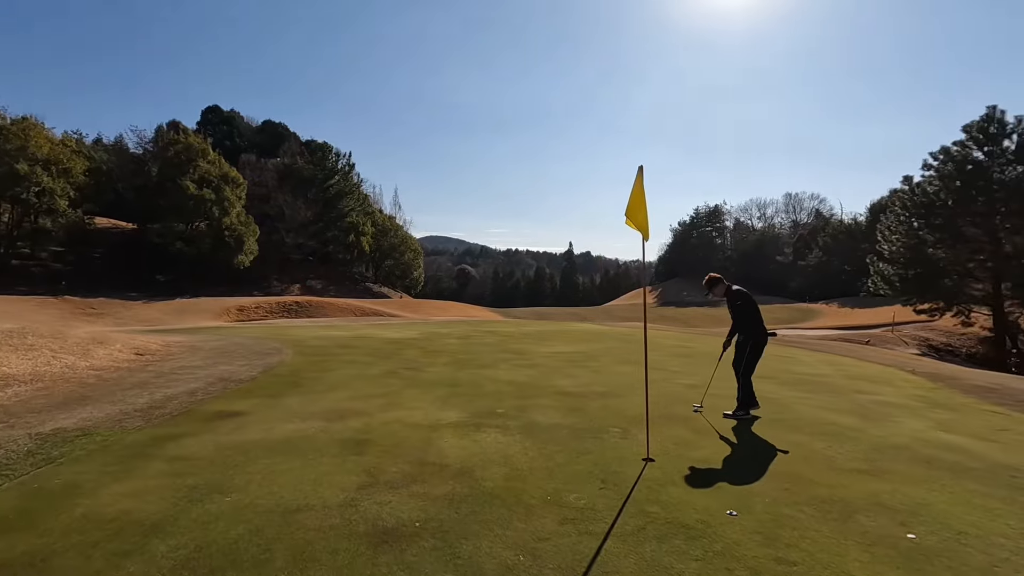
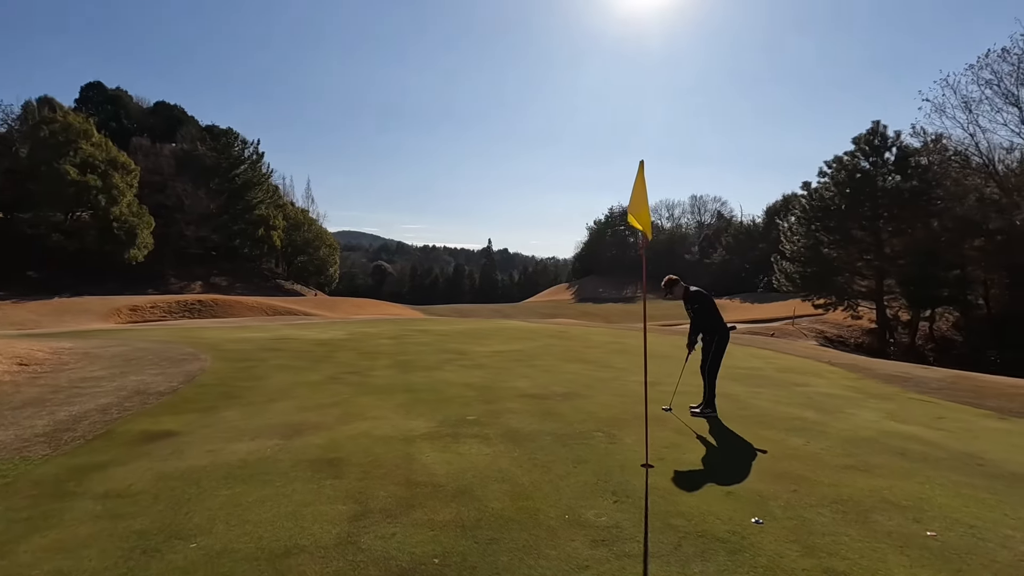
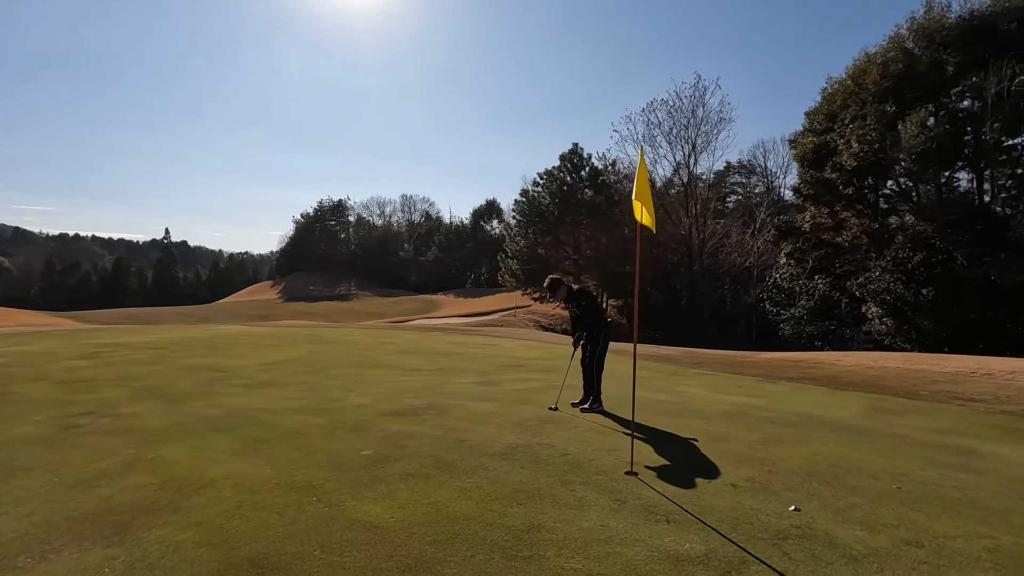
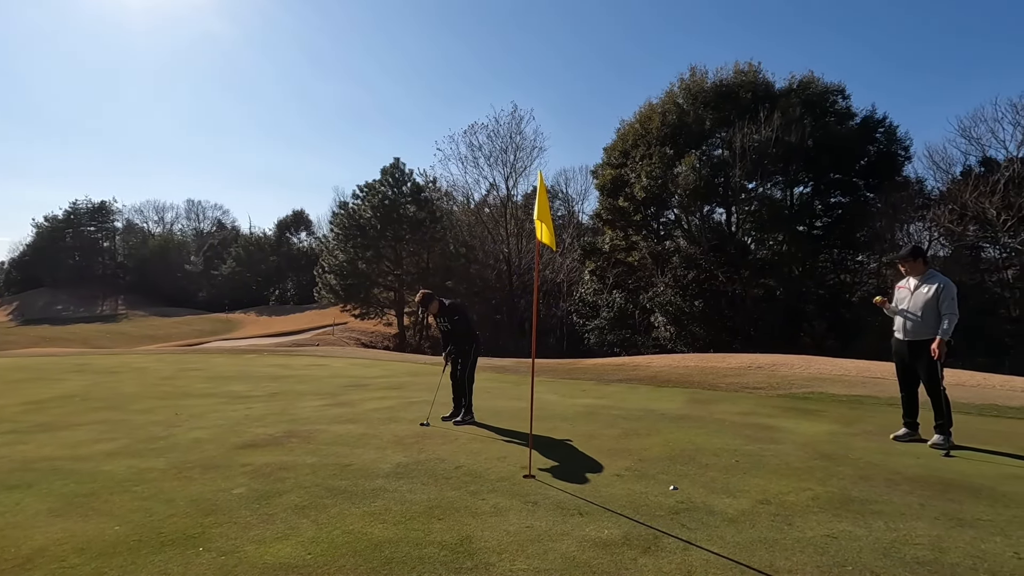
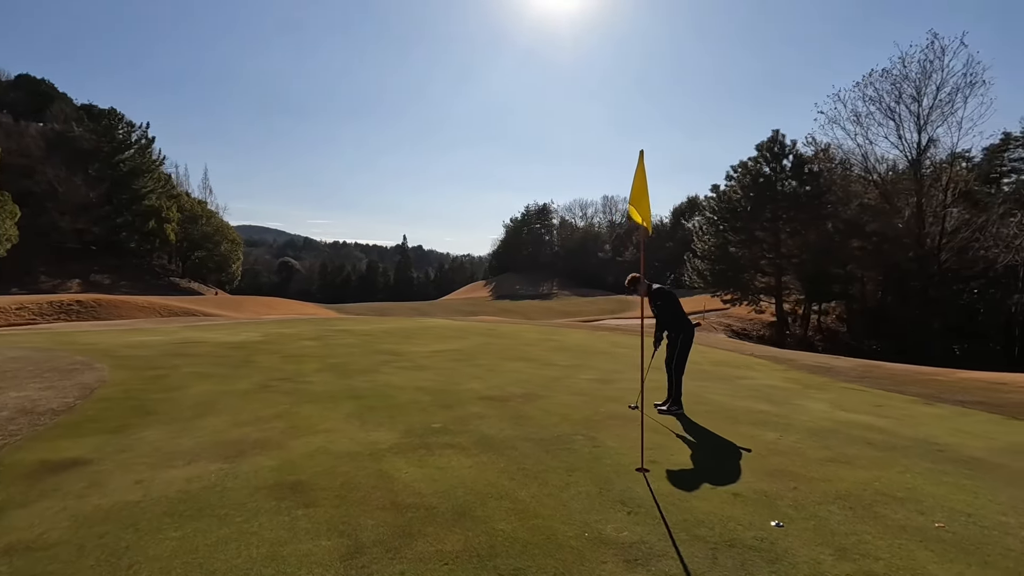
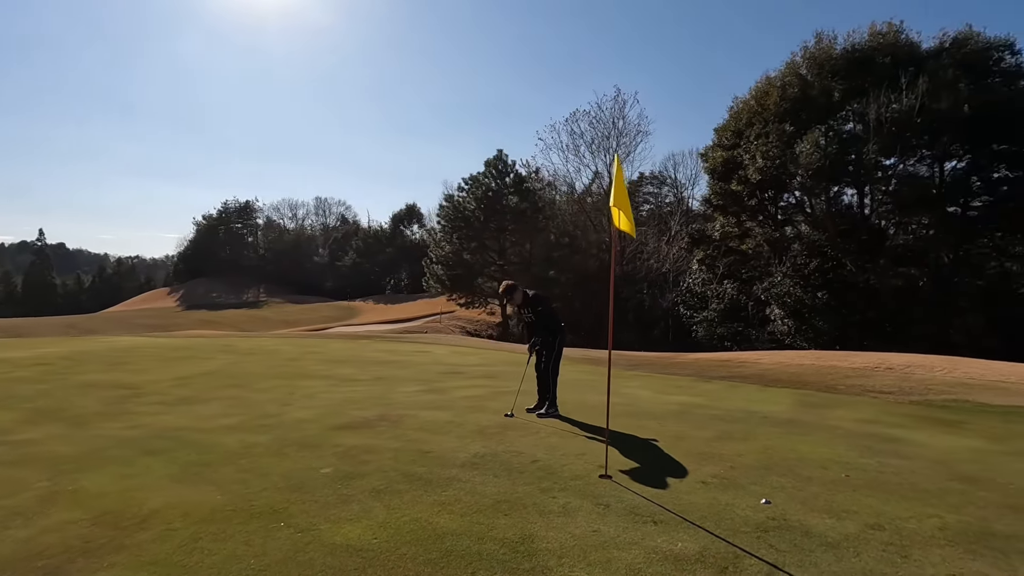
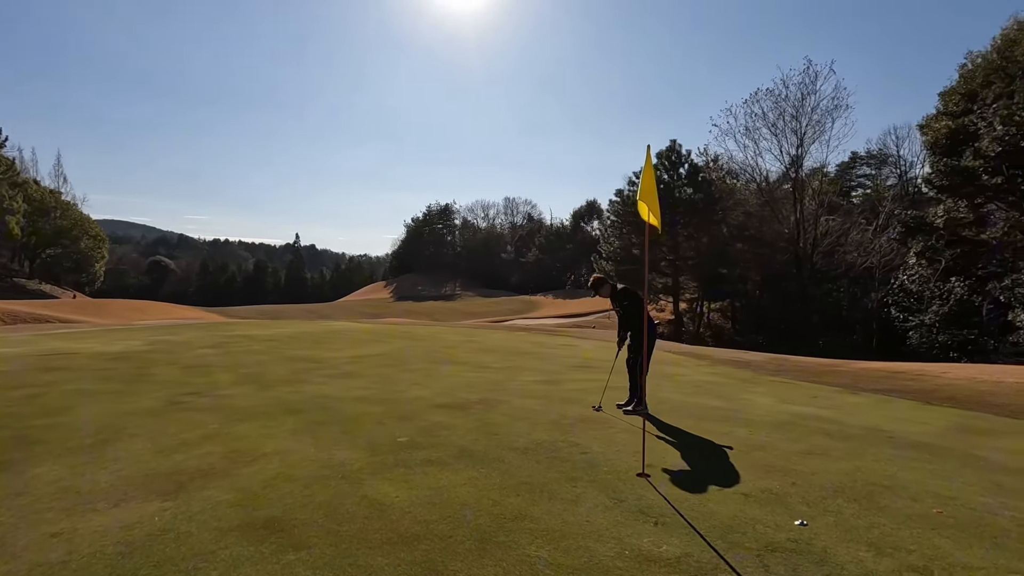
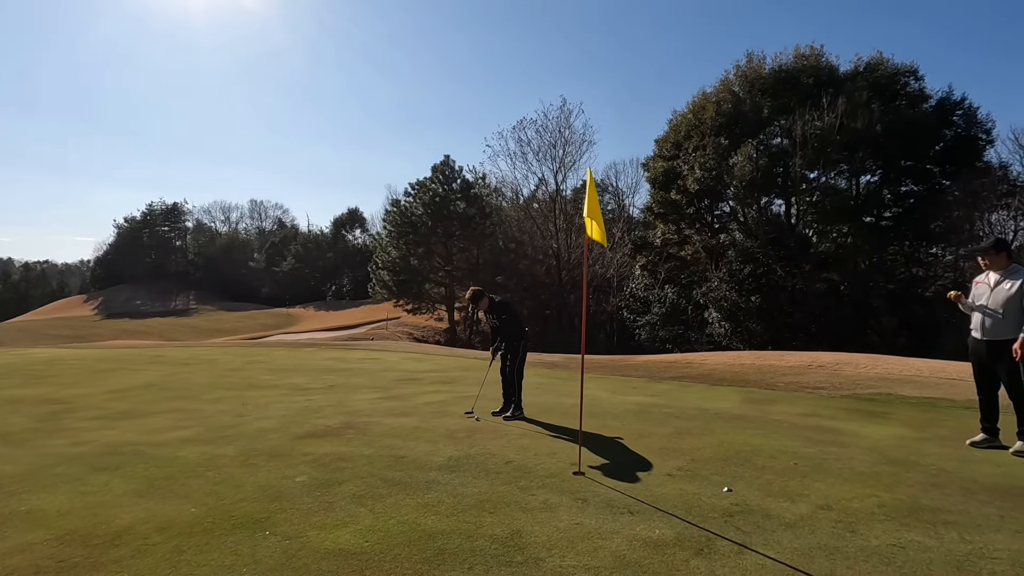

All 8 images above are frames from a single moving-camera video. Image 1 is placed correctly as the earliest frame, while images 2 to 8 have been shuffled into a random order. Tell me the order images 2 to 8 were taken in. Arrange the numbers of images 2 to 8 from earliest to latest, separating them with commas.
2, 5, 7, 3, 6, 8, 4
